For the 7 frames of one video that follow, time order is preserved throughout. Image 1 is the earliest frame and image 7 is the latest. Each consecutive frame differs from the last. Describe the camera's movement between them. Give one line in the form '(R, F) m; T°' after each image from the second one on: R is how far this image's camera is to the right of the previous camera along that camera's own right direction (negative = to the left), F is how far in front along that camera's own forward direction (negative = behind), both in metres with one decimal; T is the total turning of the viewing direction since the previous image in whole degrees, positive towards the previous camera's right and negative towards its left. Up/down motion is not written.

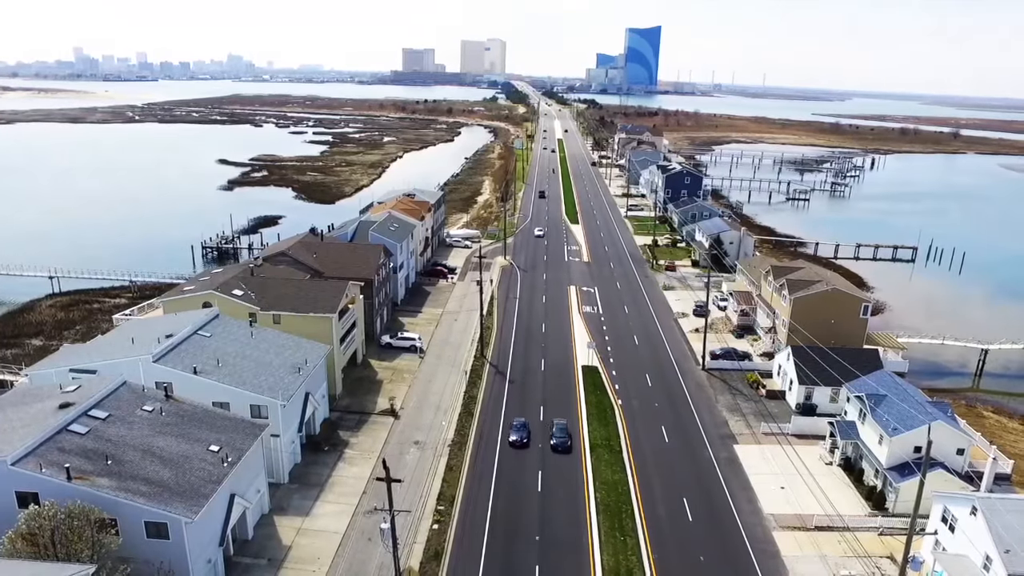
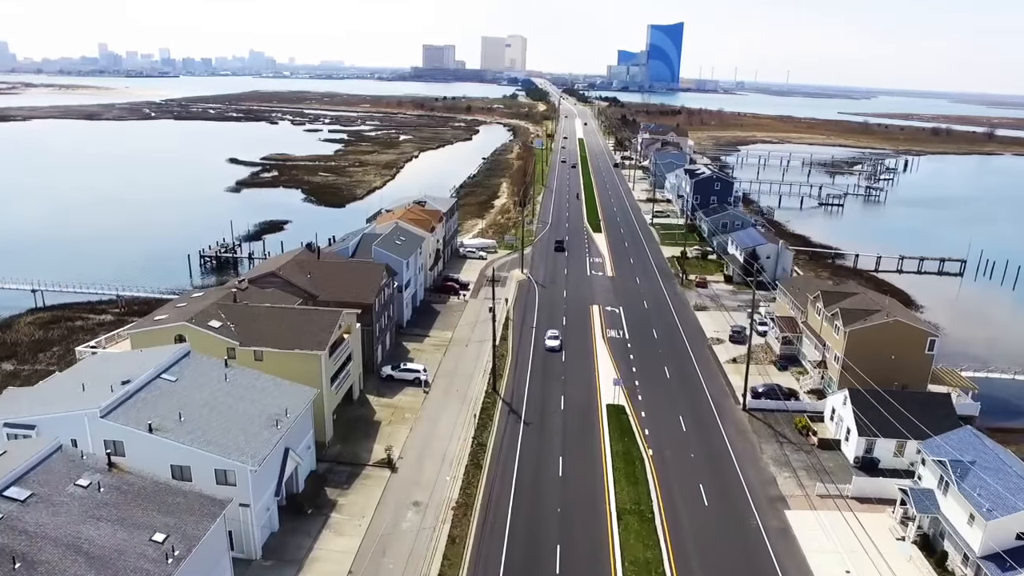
(+0.1, +5.2) m; -1°
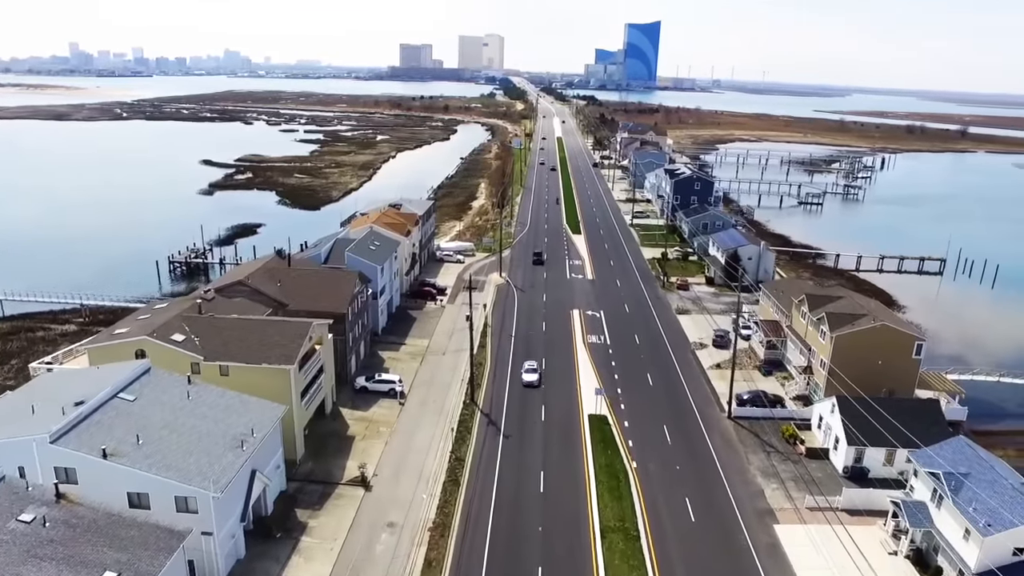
(+0.1, +1.3) m; +1°
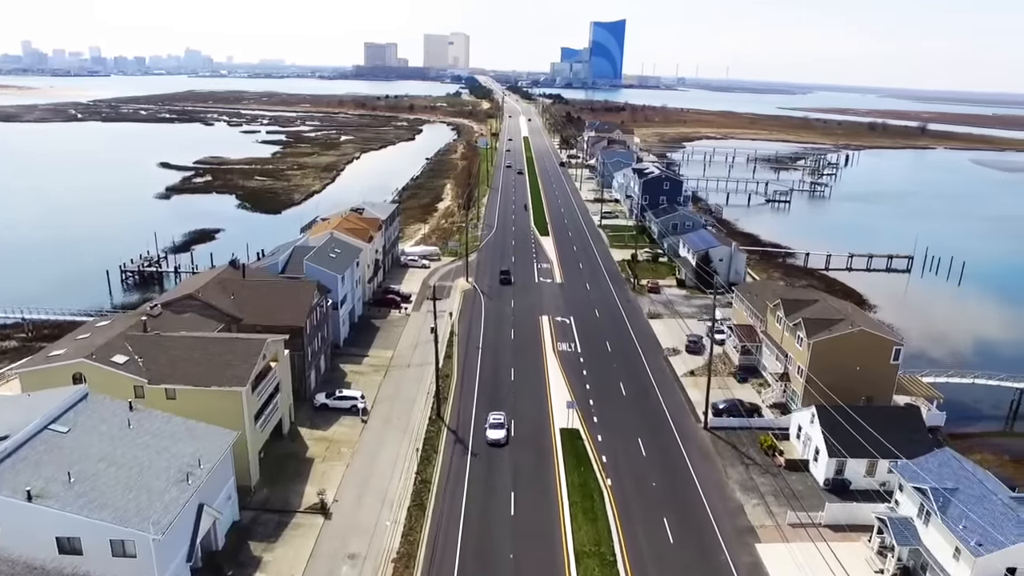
(+0.1, +1.7) m; +2°
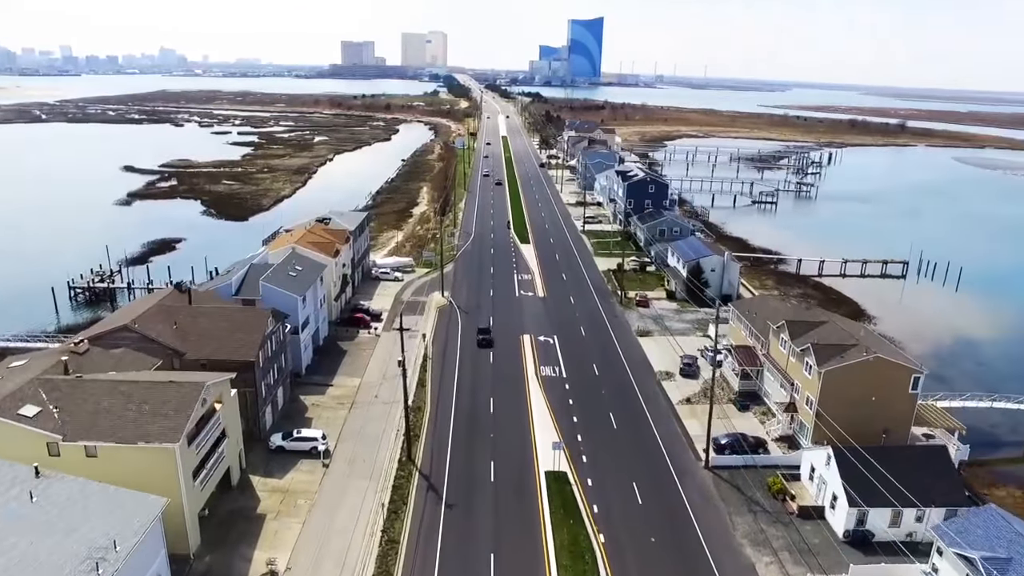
(+0.1, +4.1) m; +1°
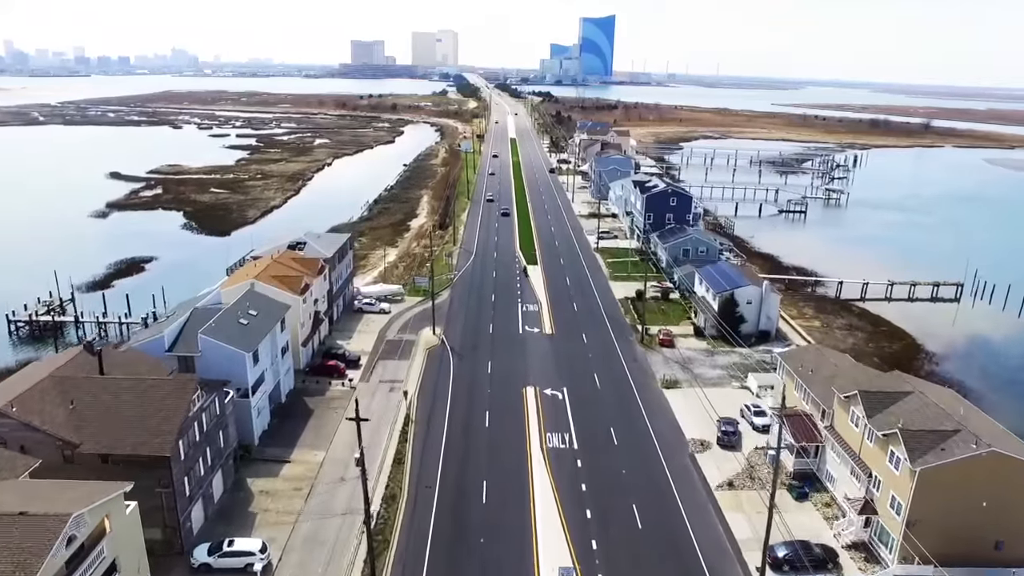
(+0.6, +8.1) m; -1°
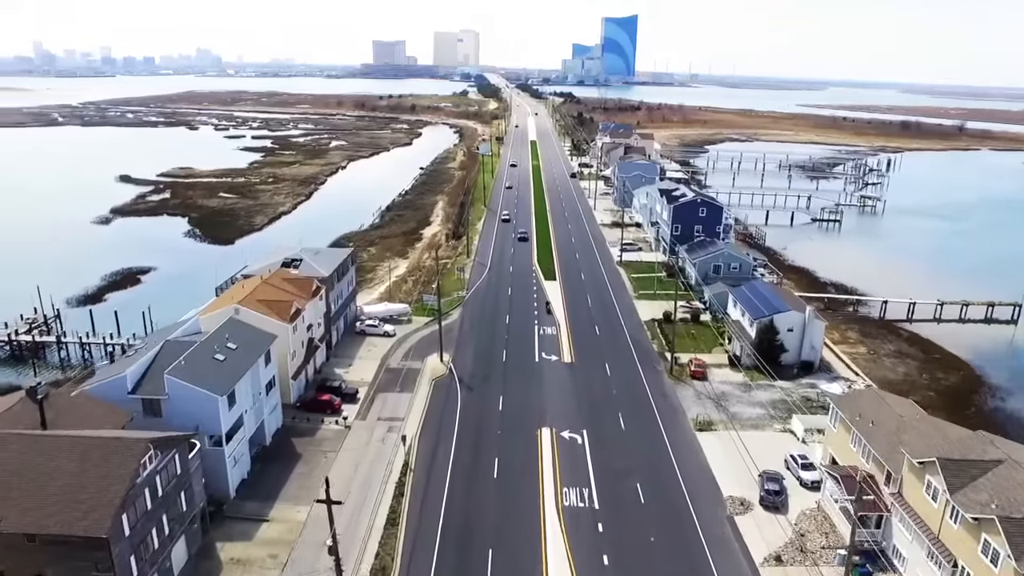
(+0.3, +4.6) m; -1°
